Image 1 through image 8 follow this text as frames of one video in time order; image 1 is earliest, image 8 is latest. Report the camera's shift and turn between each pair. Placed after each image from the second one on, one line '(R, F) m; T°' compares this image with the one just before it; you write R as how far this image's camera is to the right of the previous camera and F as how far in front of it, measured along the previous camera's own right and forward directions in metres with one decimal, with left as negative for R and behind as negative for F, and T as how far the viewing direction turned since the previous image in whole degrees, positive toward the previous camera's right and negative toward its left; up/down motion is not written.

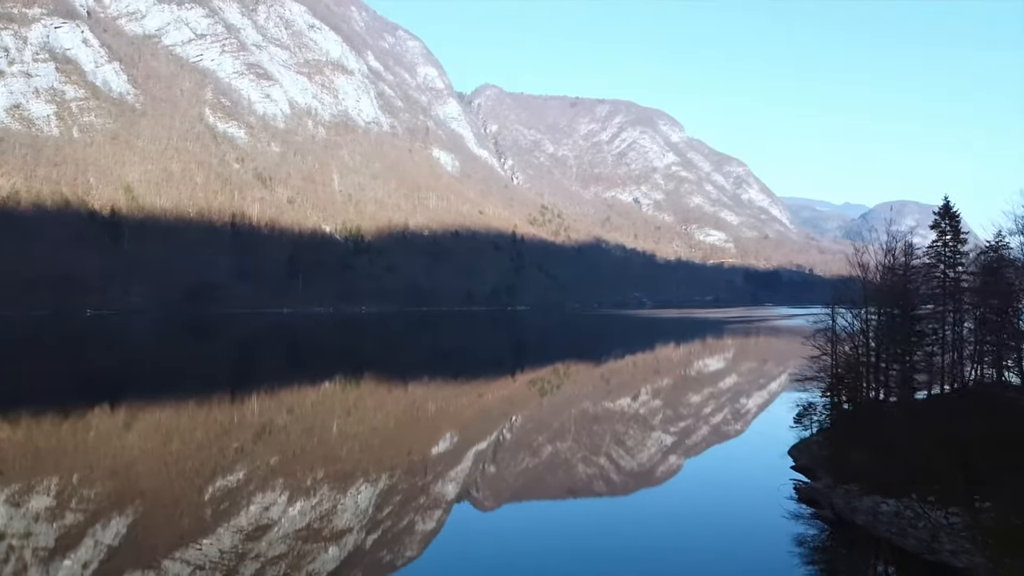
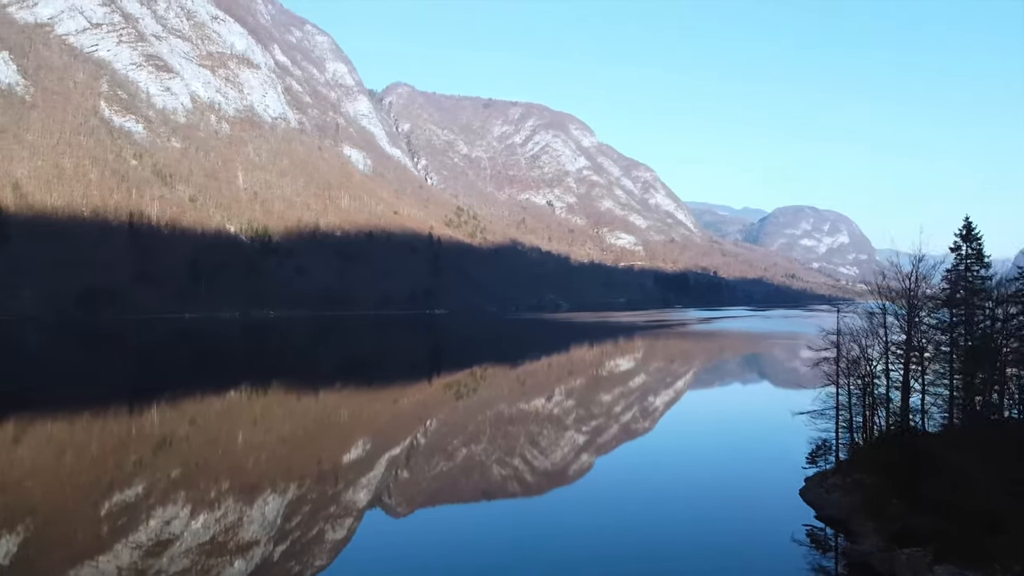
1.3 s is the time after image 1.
(-0.1, +0.5) m; +6°
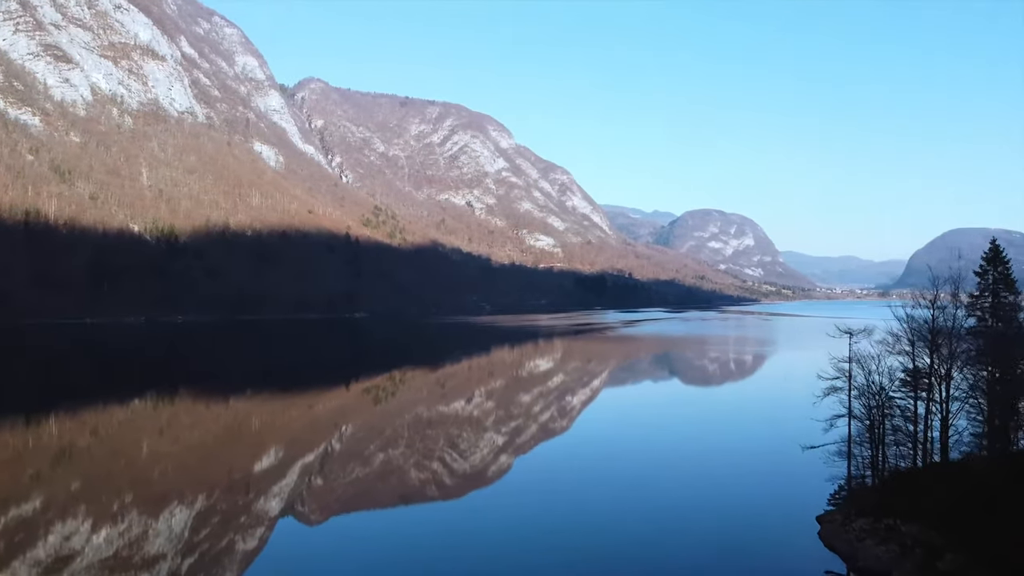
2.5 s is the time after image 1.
(-0.1, +0.3) m; +6°
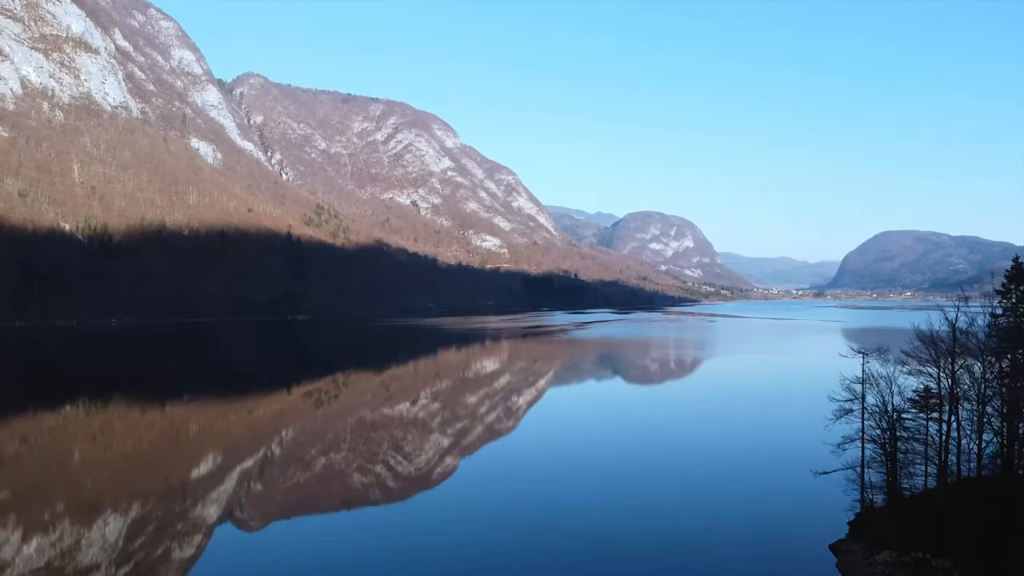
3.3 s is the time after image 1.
(-0.2, +0.1) m; +4°
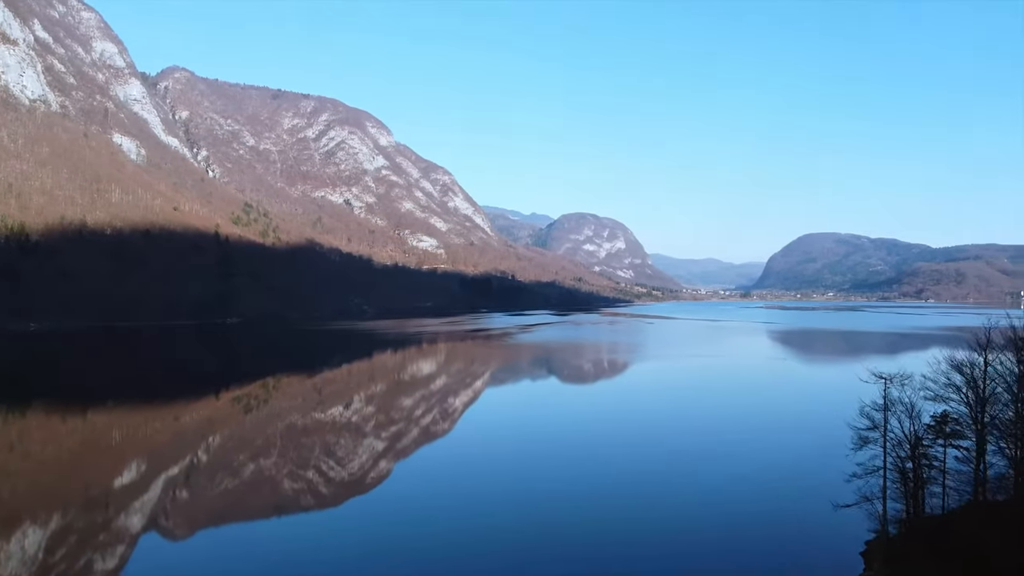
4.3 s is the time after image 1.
(-0.2, +0.4) m; +5°
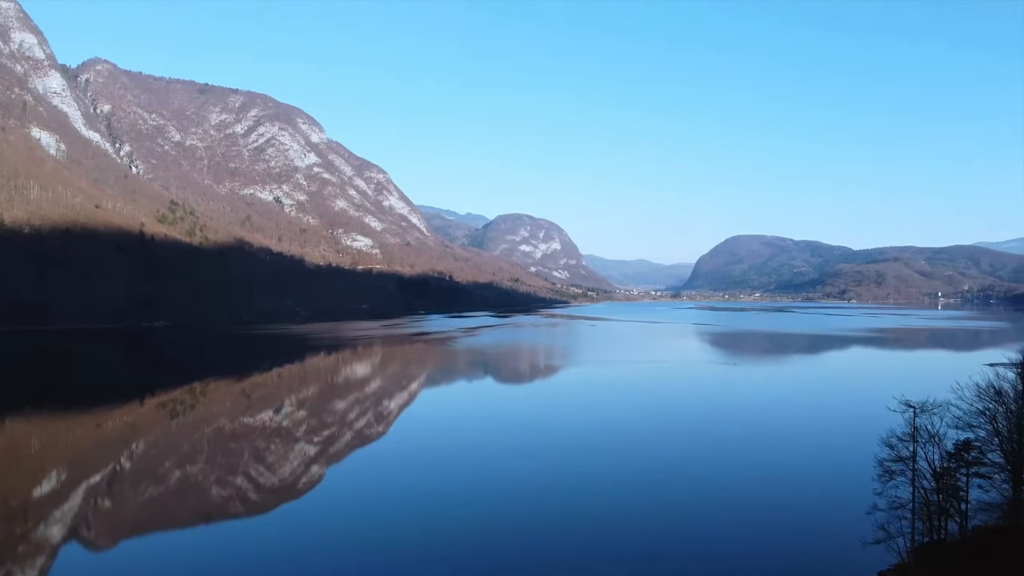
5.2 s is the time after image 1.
(-0.2, +0.7) m; +5°
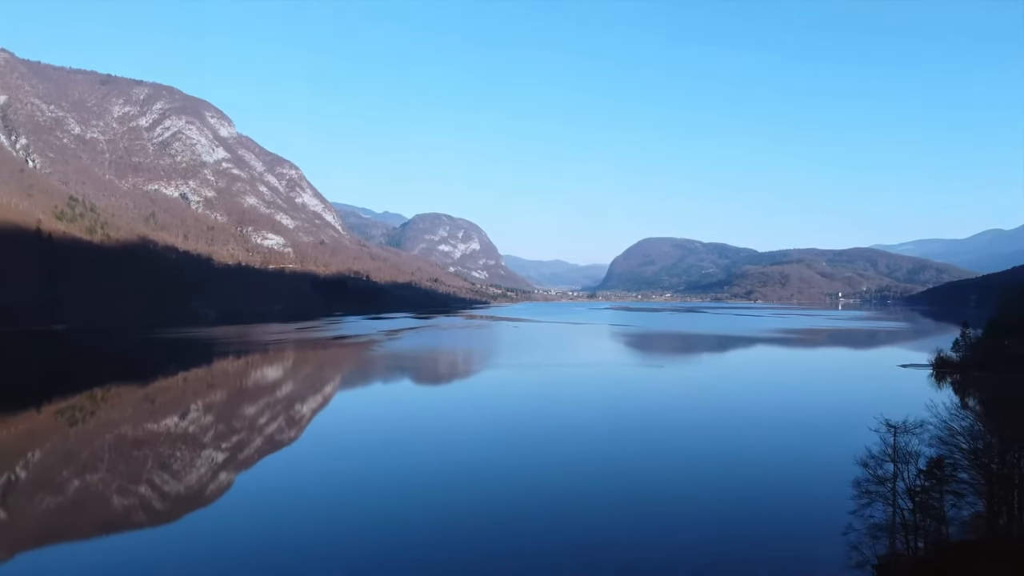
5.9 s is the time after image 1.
(0.0, +0.4) m; +6°
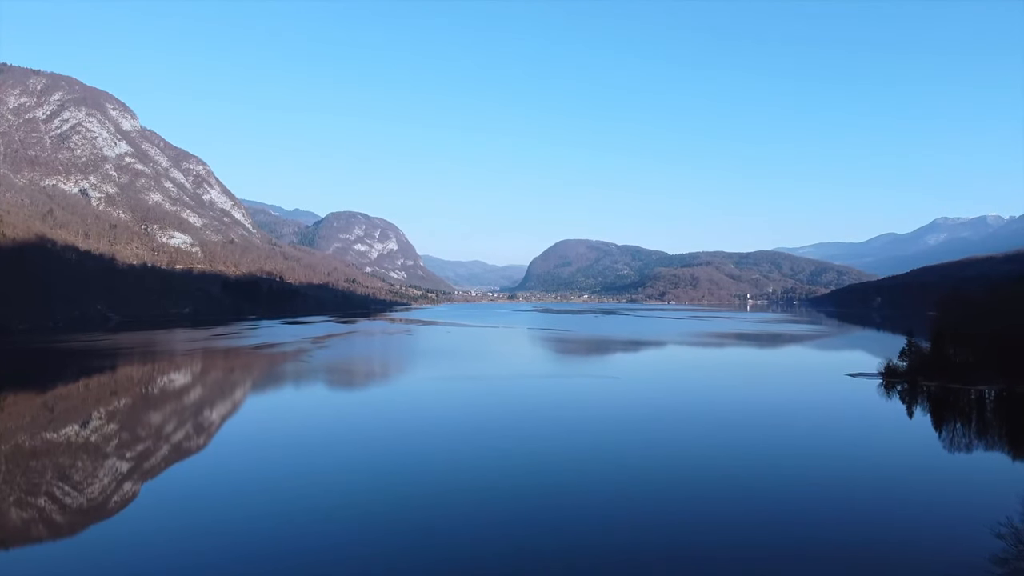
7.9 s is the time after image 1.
(0.0, +0.1) m; +6°
